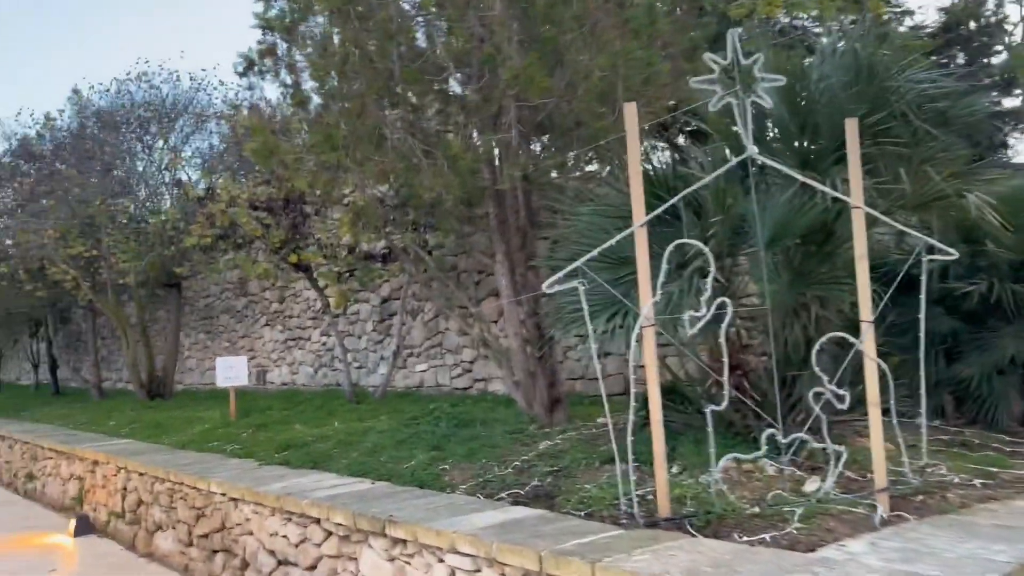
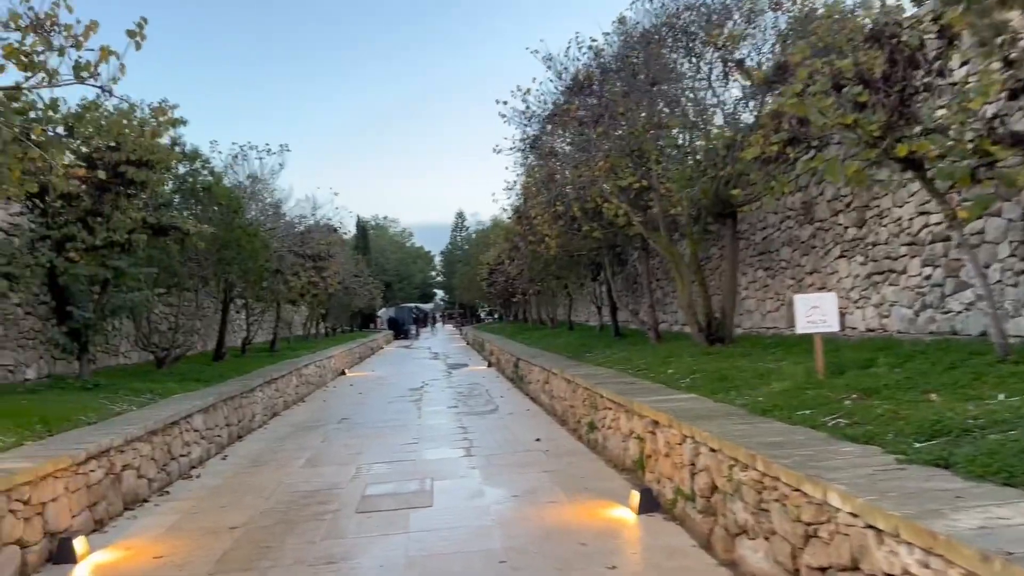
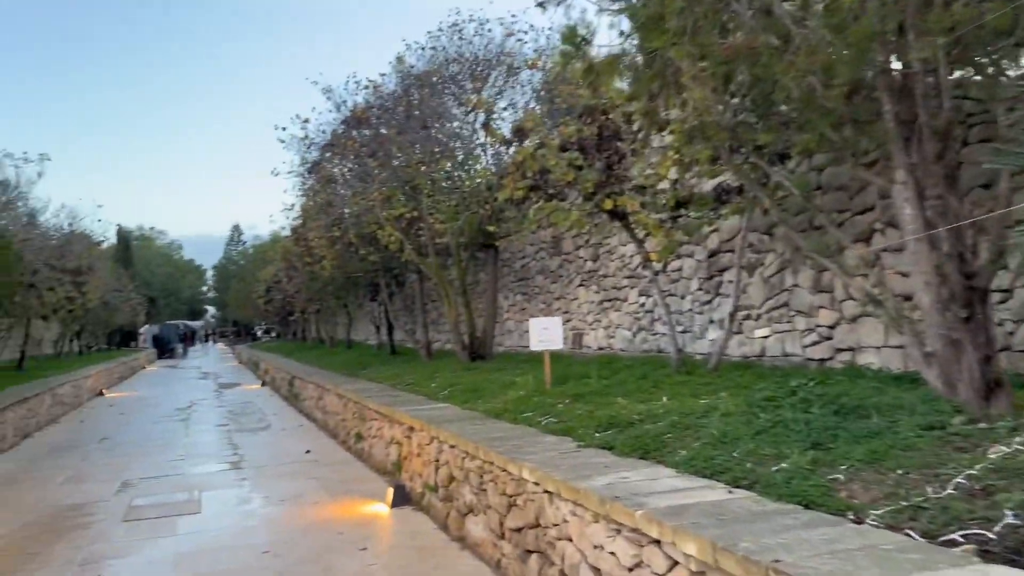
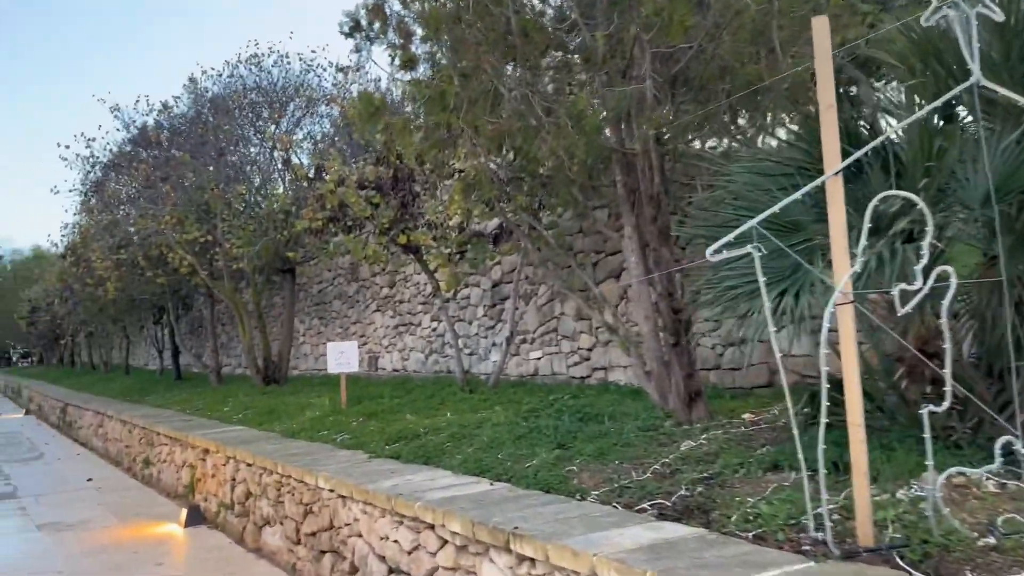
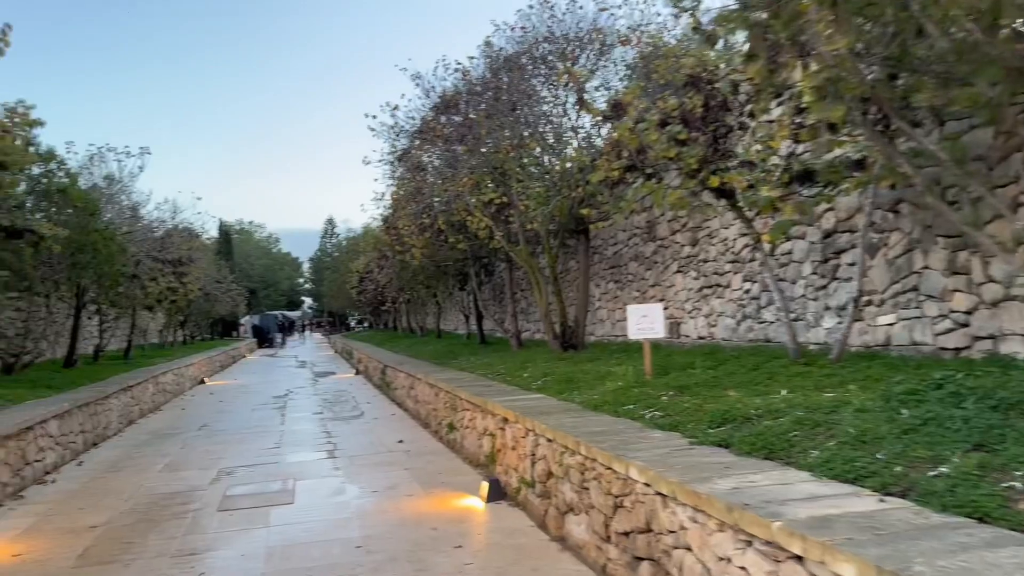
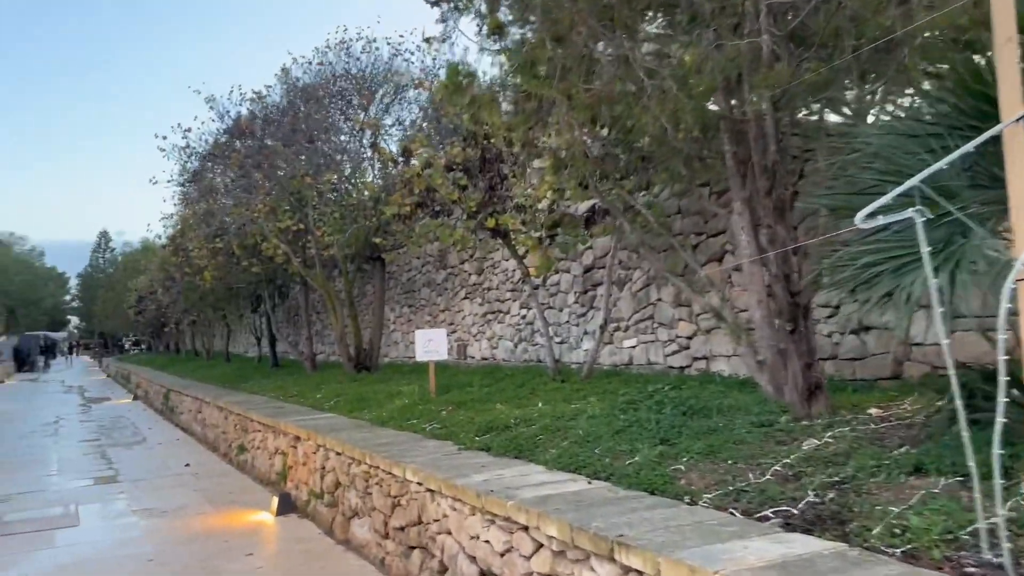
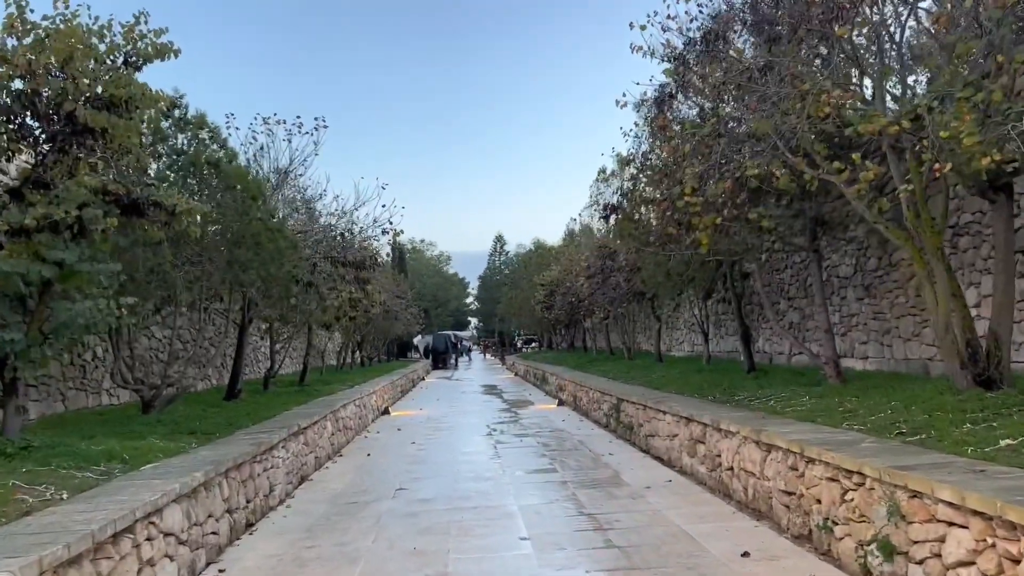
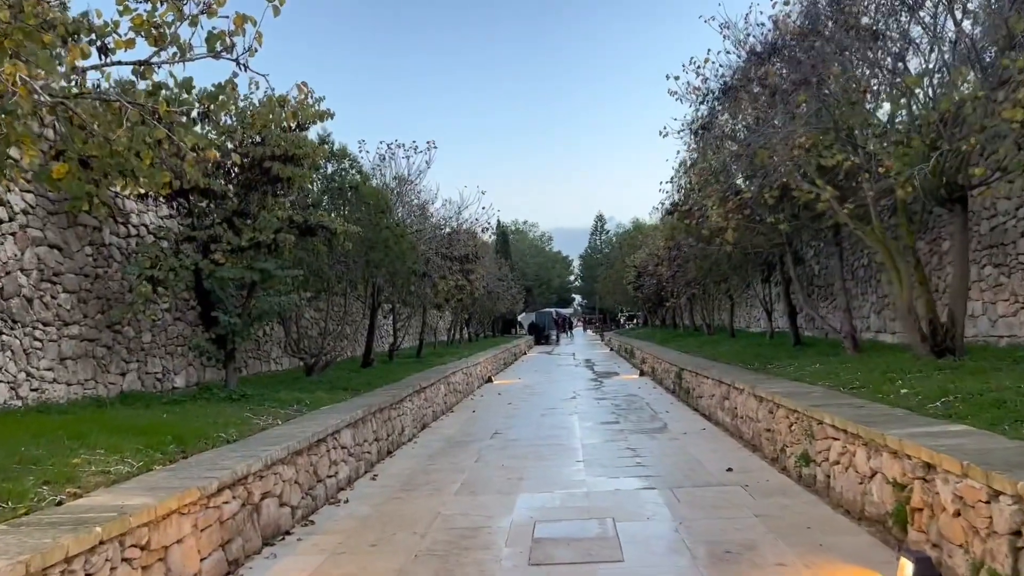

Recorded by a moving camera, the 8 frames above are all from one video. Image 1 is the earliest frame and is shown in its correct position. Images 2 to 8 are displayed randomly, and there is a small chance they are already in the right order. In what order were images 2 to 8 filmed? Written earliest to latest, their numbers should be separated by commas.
4, 6, 3, 5, 2, 8, 7
